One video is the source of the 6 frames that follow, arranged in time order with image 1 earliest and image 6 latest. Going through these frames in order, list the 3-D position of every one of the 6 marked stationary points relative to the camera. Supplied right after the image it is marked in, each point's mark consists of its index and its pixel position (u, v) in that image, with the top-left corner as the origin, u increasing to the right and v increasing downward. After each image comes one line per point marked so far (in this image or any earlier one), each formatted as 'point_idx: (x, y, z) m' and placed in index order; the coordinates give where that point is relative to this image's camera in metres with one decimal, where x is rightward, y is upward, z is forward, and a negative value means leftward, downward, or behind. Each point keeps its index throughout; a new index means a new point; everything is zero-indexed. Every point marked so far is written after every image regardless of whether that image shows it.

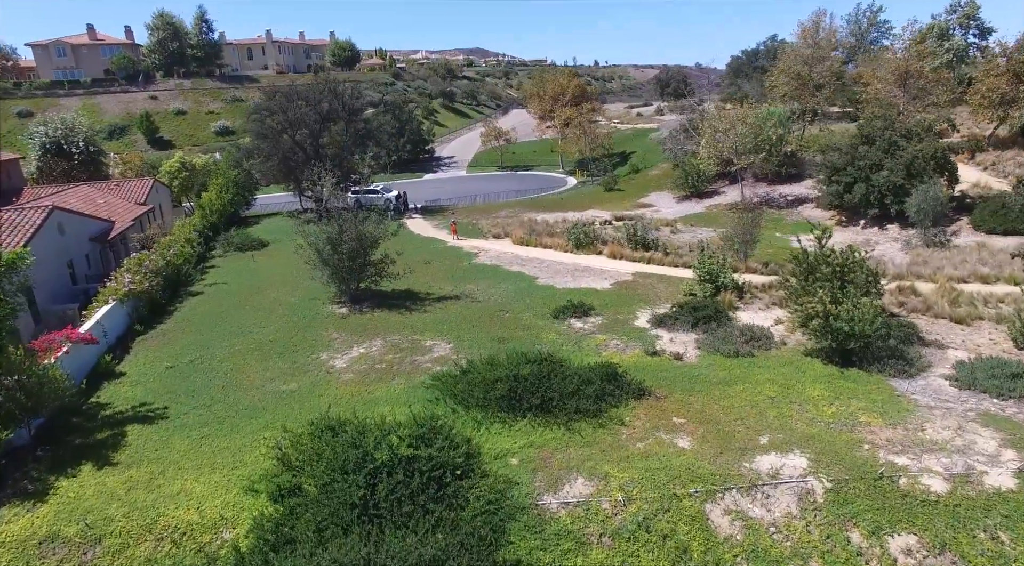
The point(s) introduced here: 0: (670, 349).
0: (+4.4, -1.8, +18.4) m
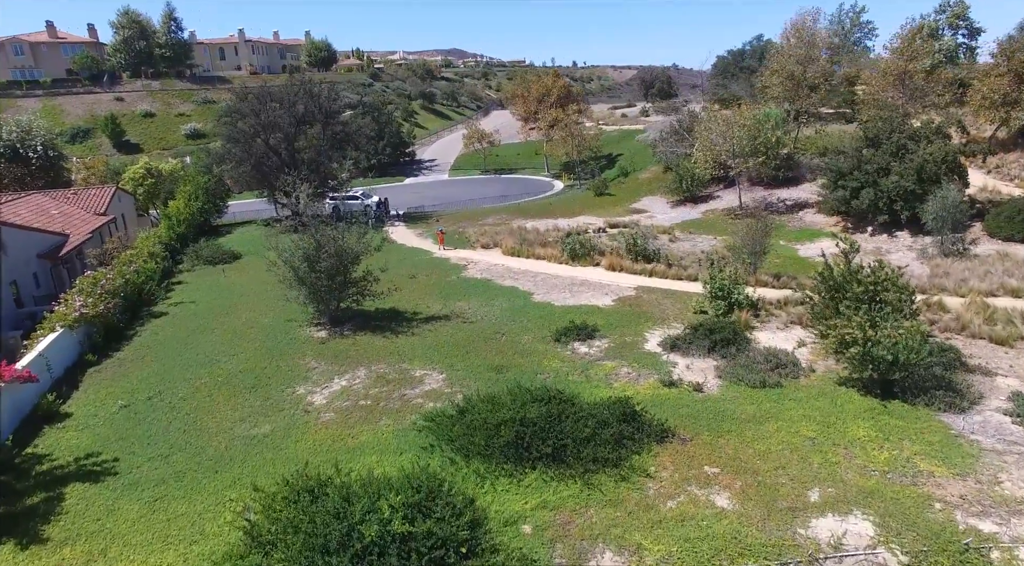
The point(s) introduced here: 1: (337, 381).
0: (+4.4, -2.4, +16.6) m
1: (-4.6, -2.6, +17.6) m
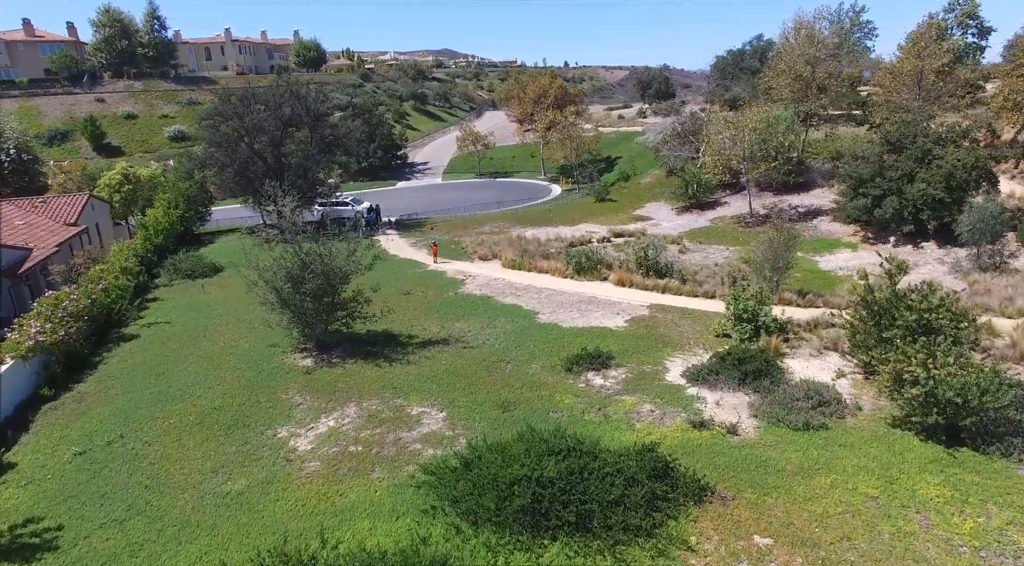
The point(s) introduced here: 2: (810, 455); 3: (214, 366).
0: (+4.6, -3.0, +14.8) m
1: (-4.4, -3.2, +15.6) m
2: (+5.7, -3.3, +12.9) m
3: (-8.5, -2.4, +19.0) m
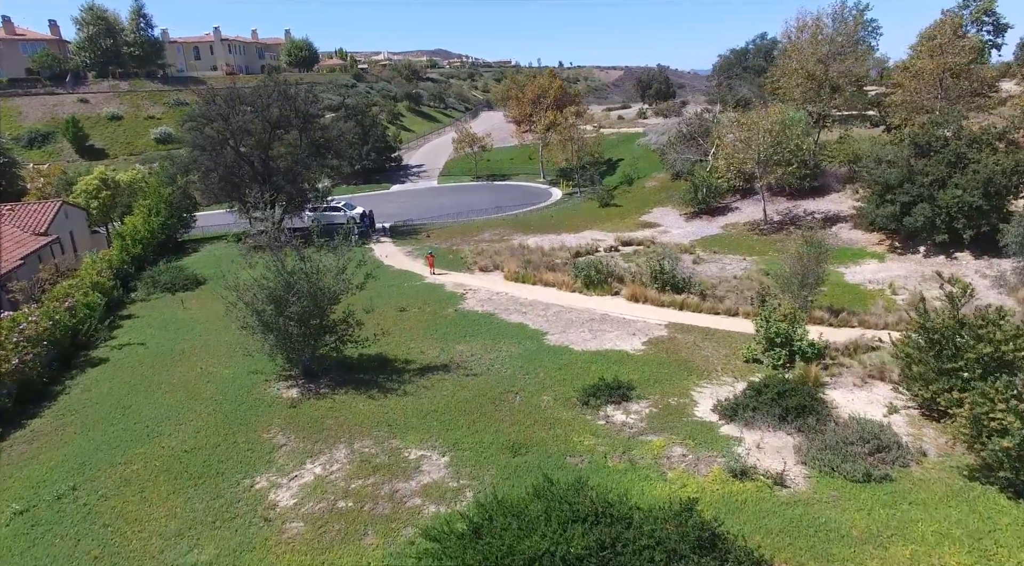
0: (+4.8, -3.5, +12.9) m
1: (-4.2, -3.8, +13.7) m
2: (+6.0, -3.8, +11.0) m
3: (-8.3, -2.9, +17.0) m
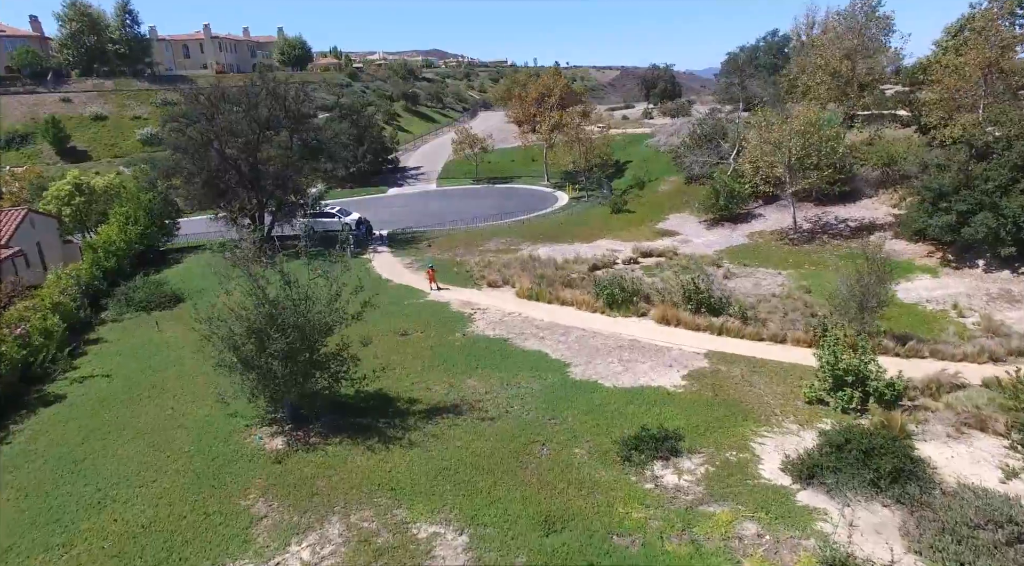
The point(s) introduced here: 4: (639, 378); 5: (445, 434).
0: (+5.4, -4.1, +10.3) m
1: (-3.6, -4.4, +11.0) m
2: (+6.6, -4.5, +8.4) m
3: (-7.7, -3.6, +14.3) m
4: (+3.2, -2.4, +17.1) m
5: (-1.5, -3.3, +14.6) m
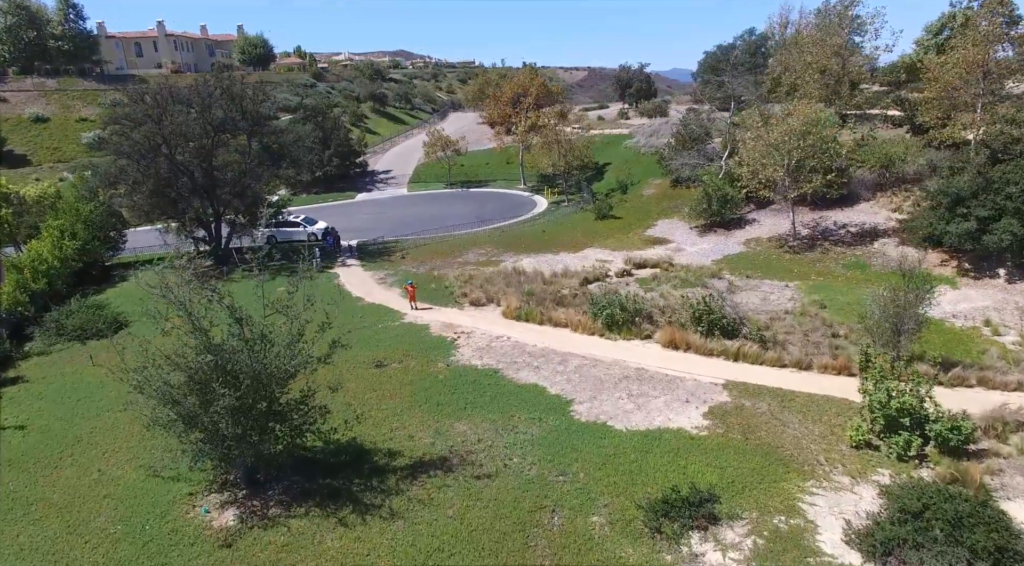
0: (+5.6, -4.7, +8.1) m
1: (-3.4, -5.1, +8.4) m
2: (+6.9, -5.0, +6.3) m
3: (-7.7, -4.3, +11.6) m
4: (+3.2, -3.0, +14.9) m
5: (-1.4, -3.9, +12.1) m
